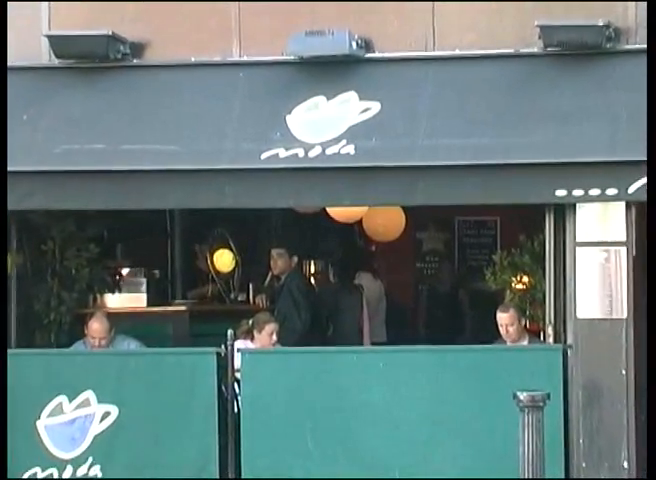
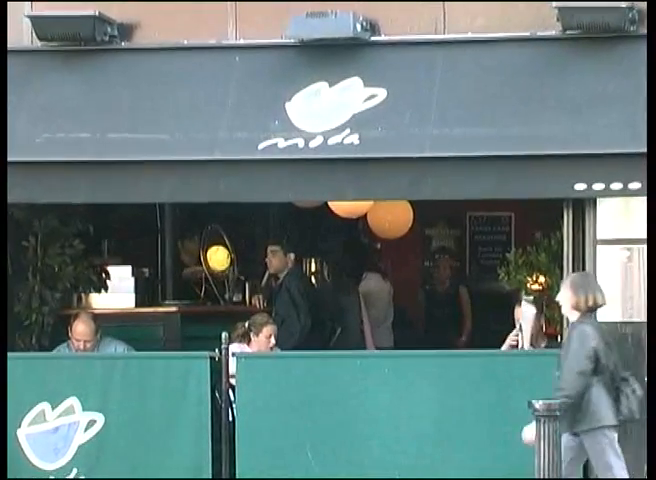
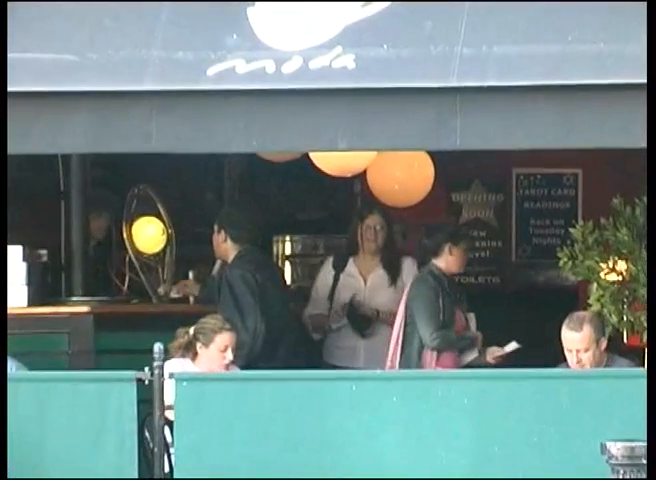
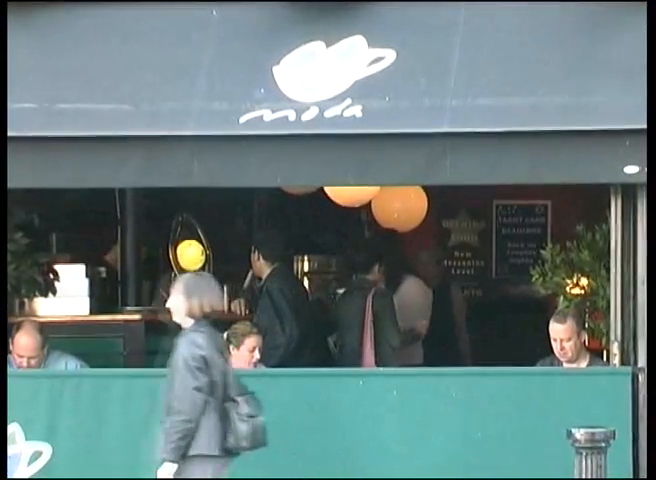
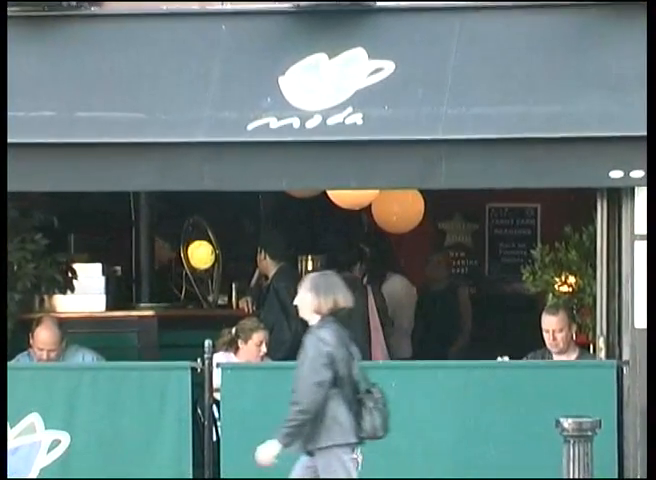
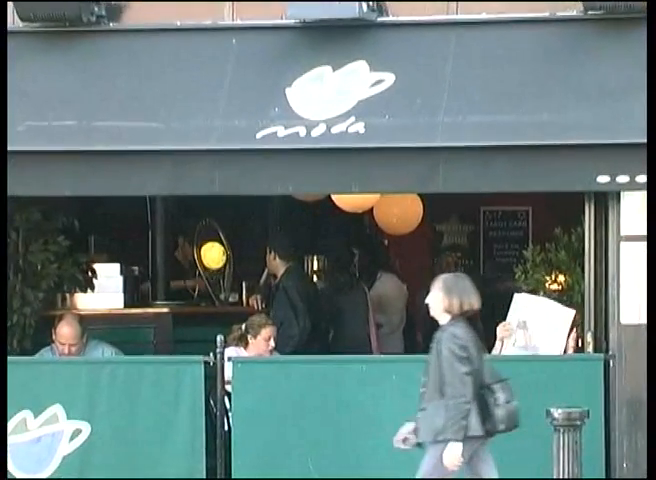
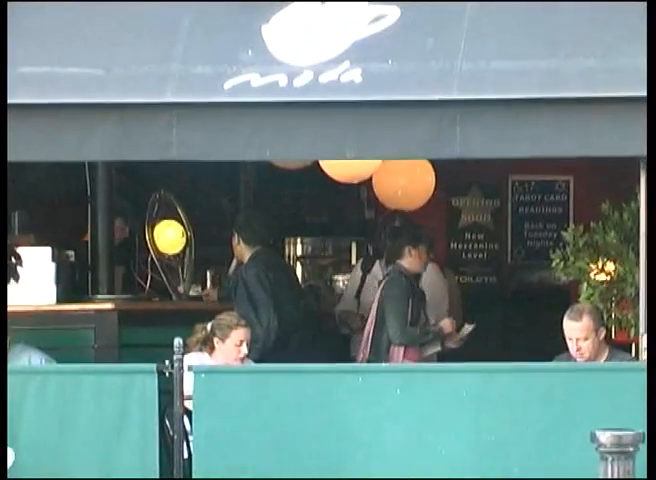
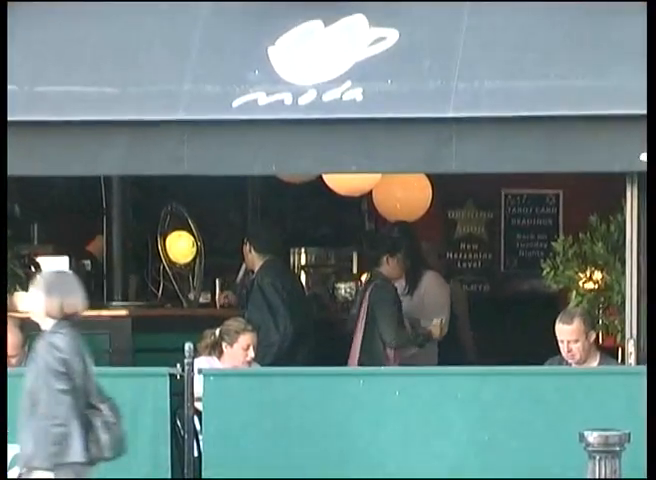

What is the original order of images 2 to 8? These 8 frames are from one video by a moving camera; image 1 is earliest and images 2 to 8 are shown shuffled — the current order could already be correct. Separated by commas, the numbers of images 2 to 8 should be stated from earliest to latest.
2, 6, 5, 4, 8, 7, 3
